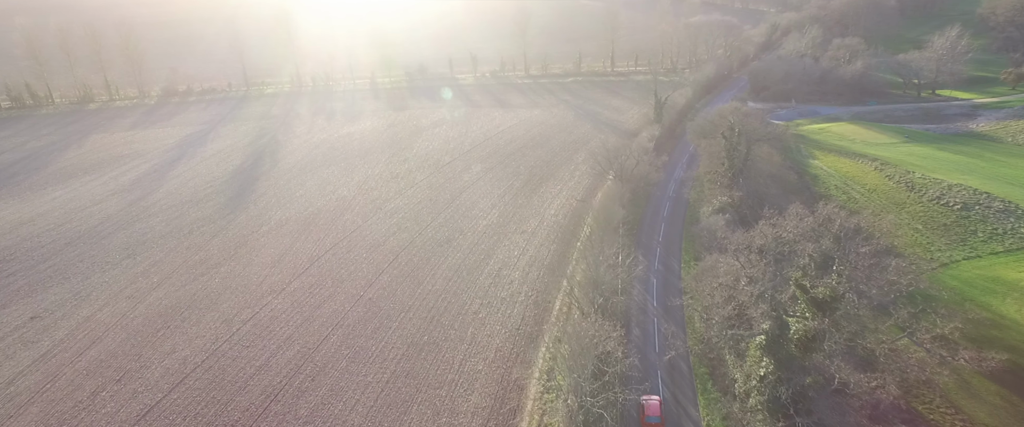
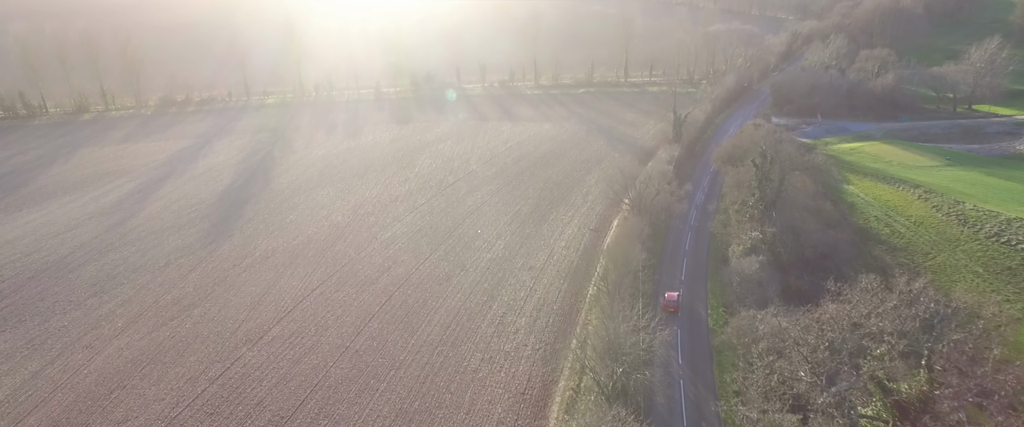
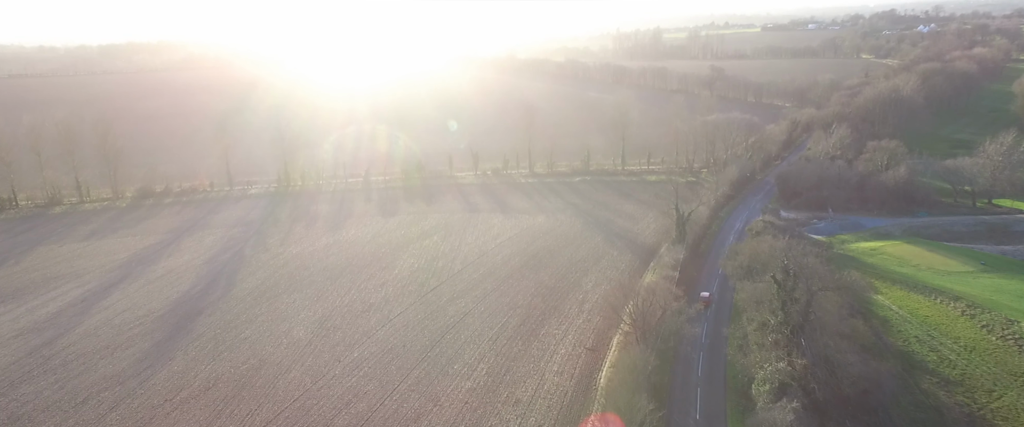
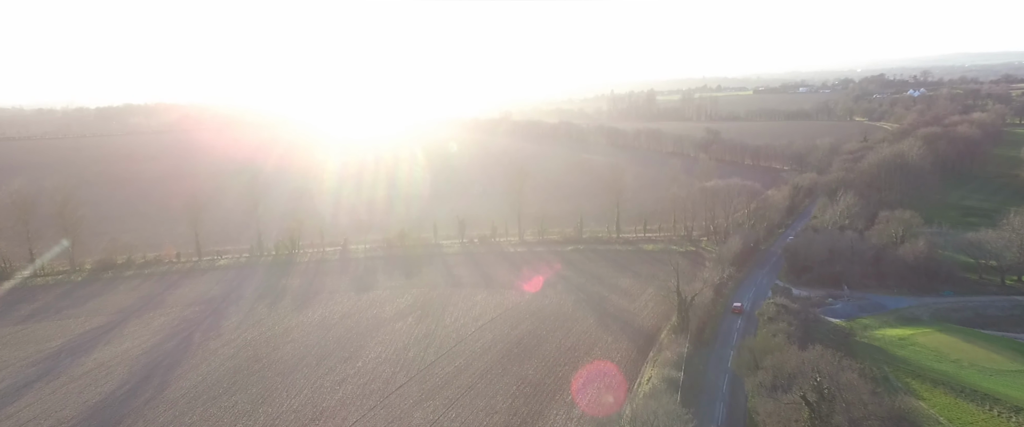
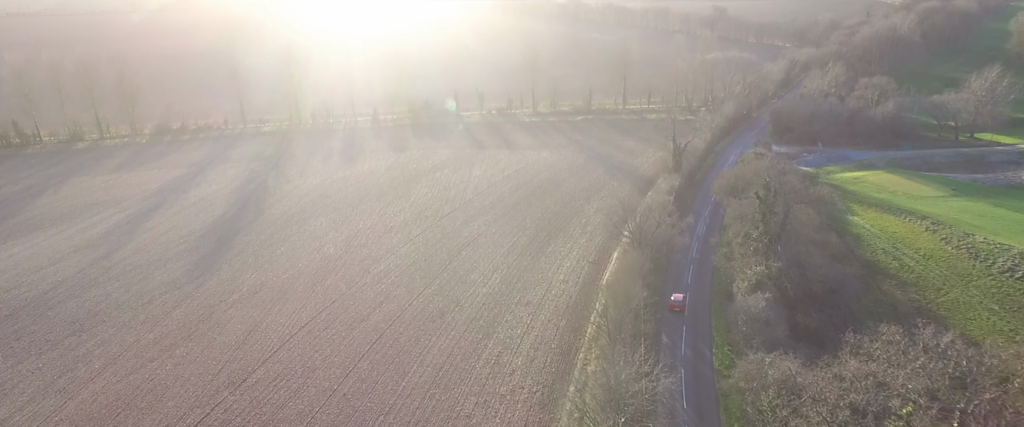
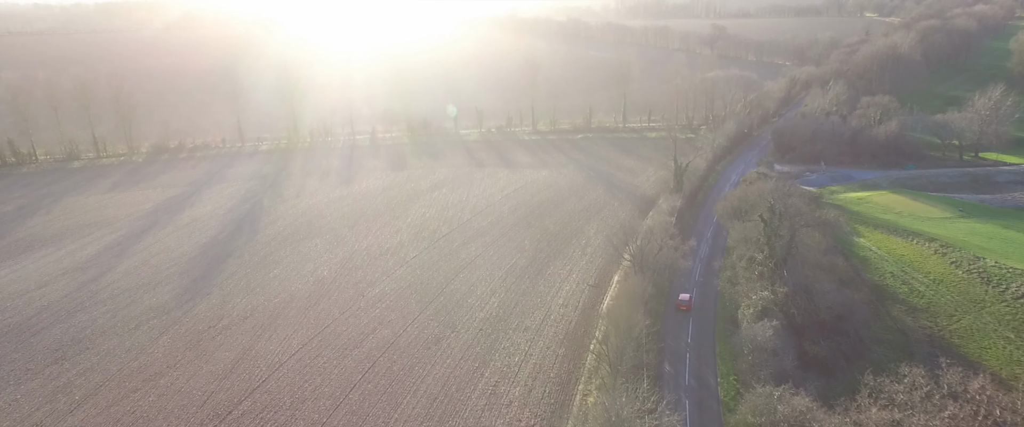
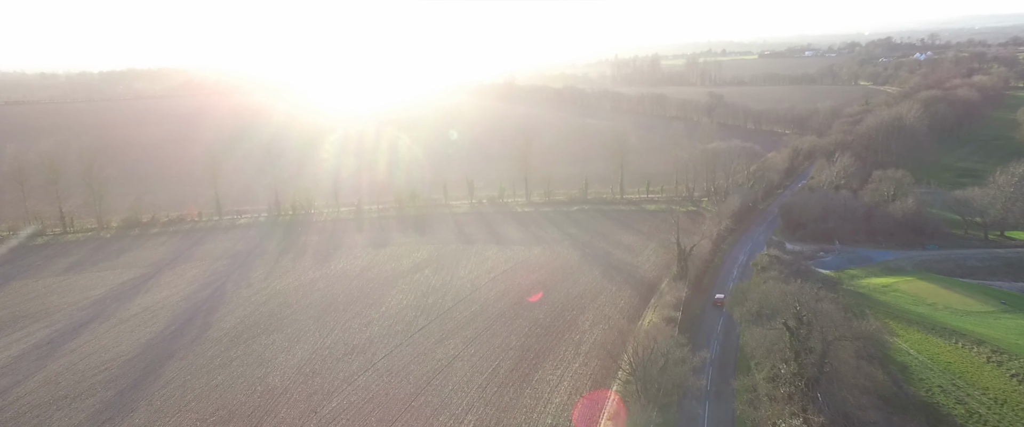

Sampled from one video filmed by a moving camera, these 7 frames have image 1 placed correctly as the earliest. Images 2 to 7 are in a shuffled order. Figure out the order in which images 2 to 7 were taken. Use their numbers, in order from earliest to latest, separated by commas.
2, 5, 6, 3, 7, 4
